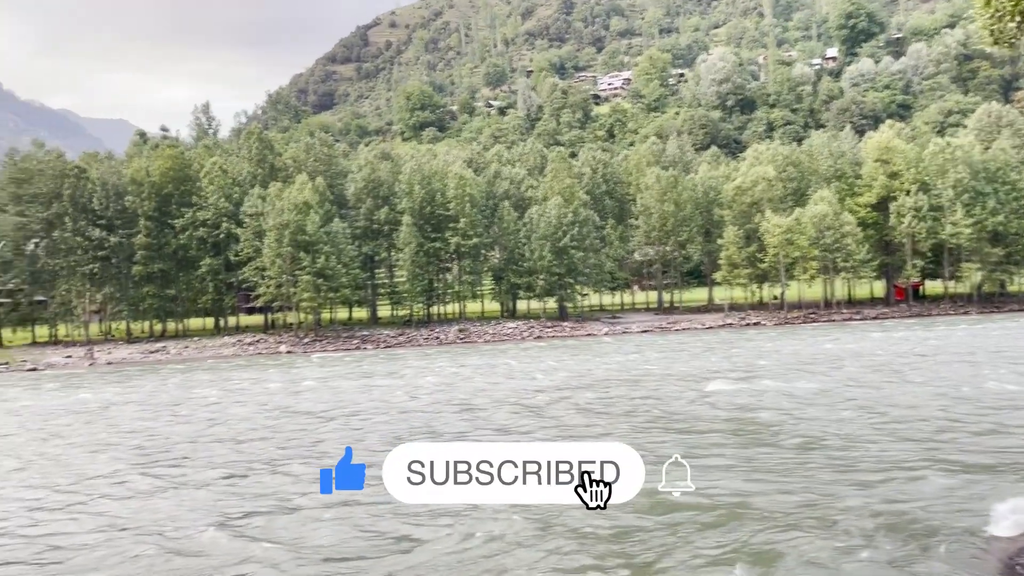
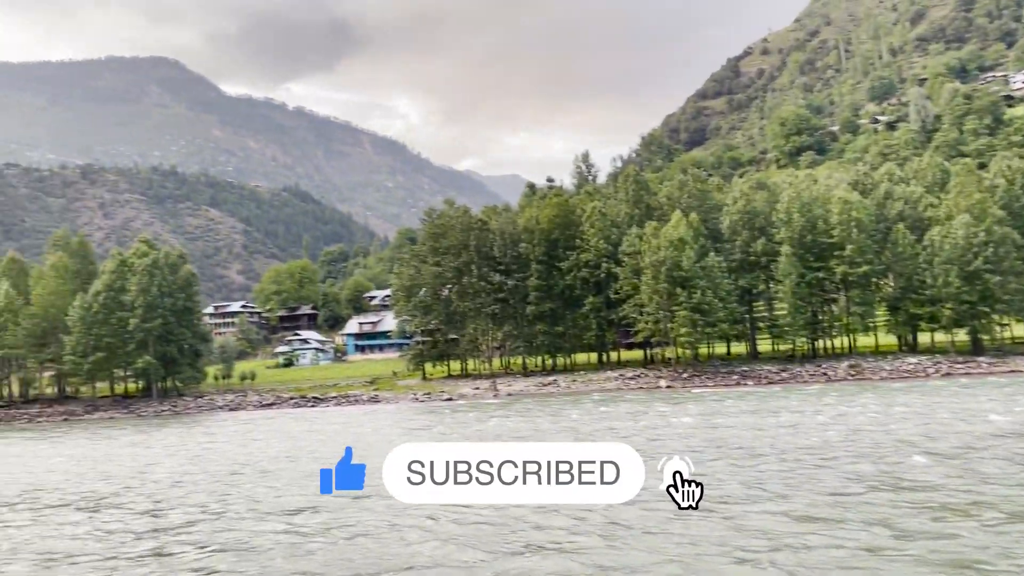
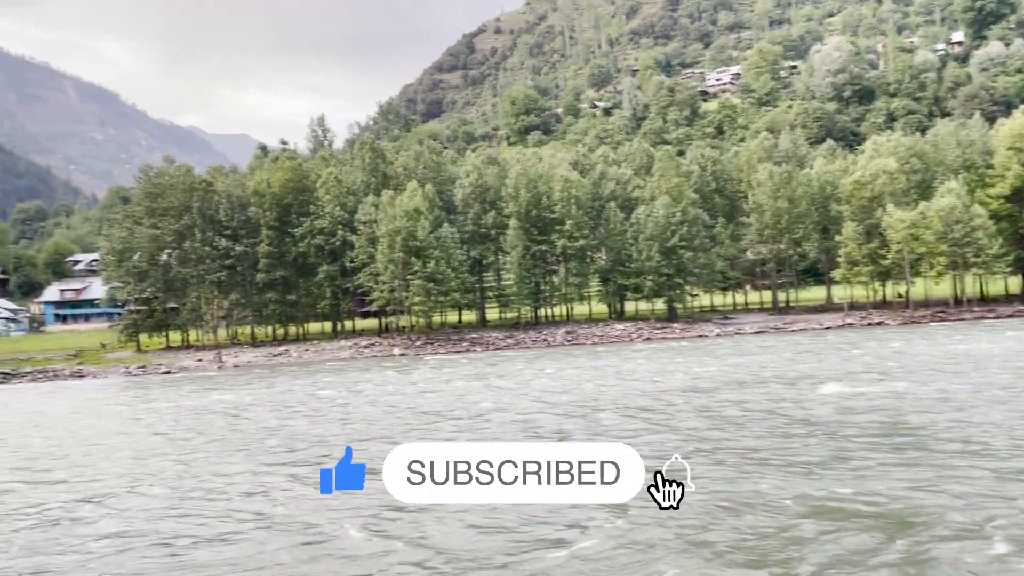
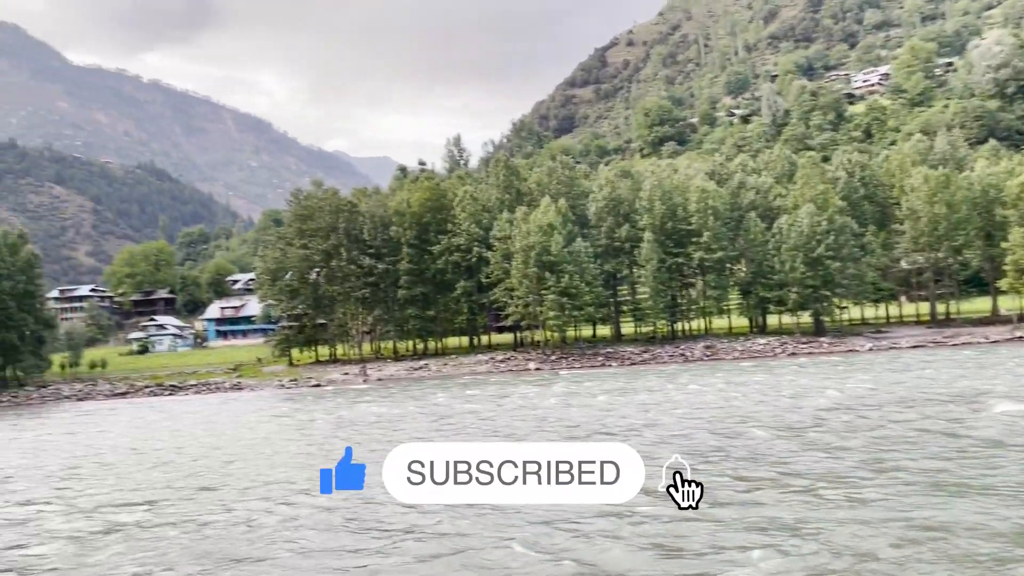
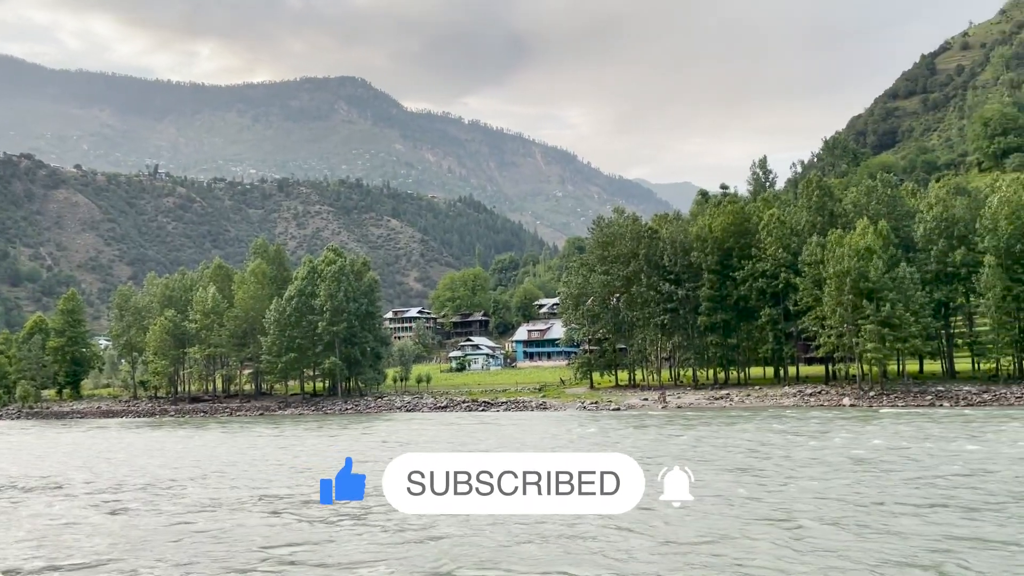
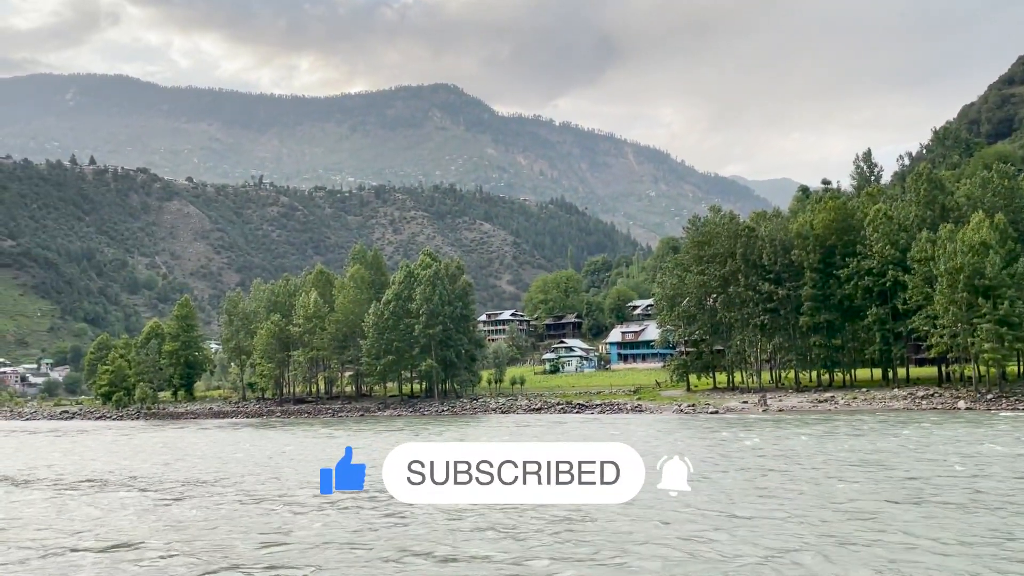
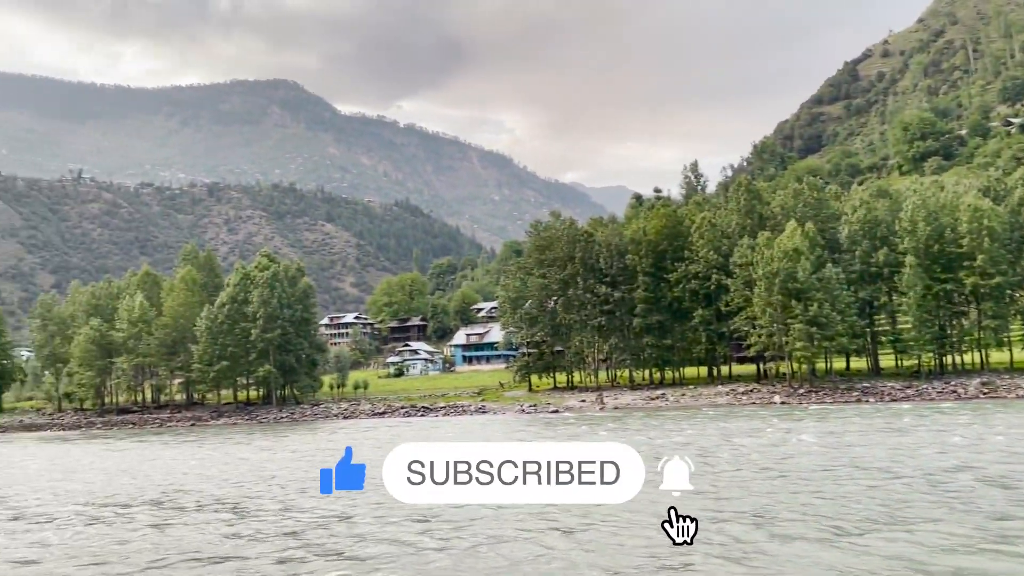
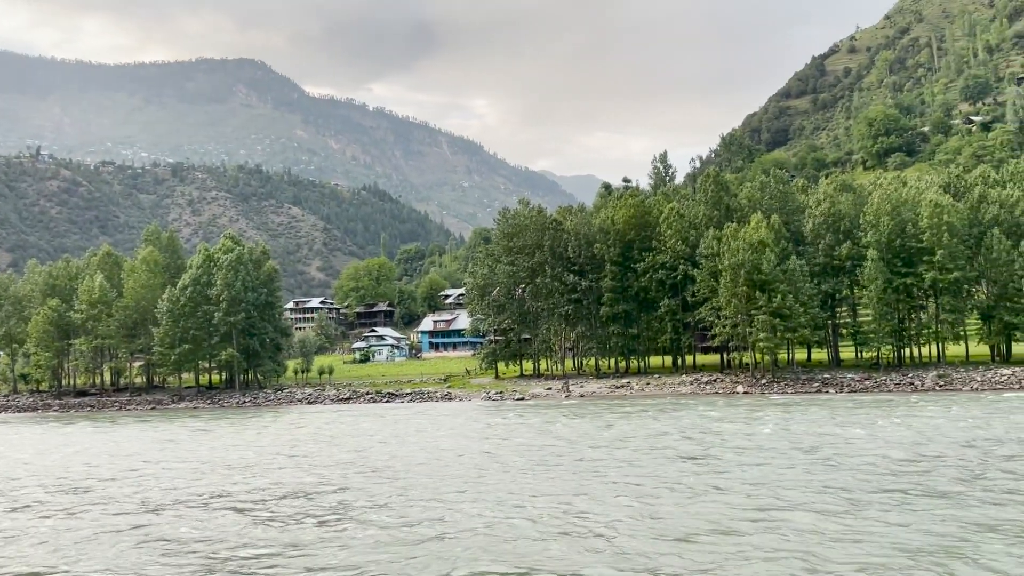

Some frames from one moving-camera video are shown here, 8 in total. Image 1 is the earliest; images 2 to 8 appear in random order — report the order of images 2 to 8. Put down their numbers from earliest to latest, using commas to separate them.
3, 4, 2, 7, 6, 5, 8
